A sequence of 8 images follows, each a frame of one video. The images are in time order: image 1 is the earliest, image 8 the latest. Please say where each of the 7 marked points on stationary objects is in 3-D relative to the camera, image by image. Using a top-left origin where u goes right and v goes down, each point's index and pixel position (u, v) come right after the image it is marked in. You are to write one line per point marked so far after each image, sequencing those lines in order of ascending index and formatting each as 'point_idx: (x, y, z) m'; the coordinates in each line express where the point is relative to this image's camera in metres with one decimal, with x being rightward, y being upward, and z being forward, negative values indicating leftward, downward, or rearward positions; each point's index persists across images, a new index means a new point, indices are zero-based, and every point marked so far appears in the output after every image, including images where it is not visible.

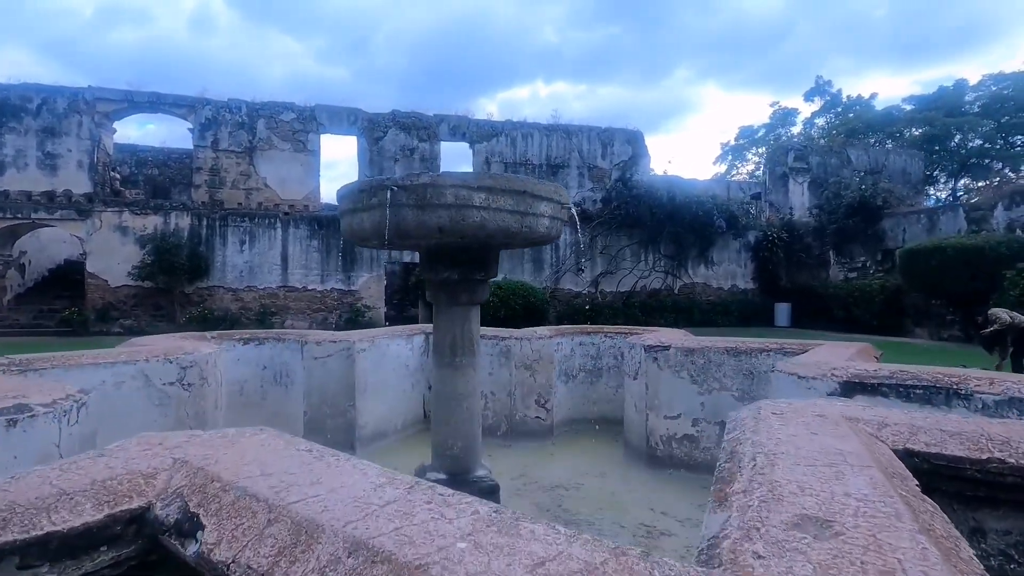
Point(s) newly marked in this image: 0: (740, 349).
0: (+2.0, -0.5, +4.6) m
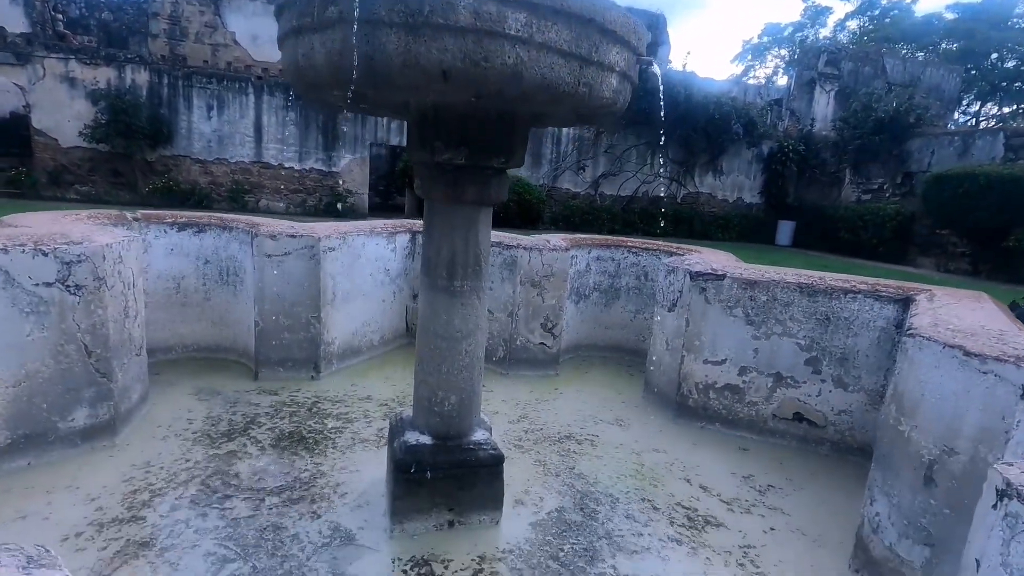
0: (+2.1, 0.0, +3.6) m
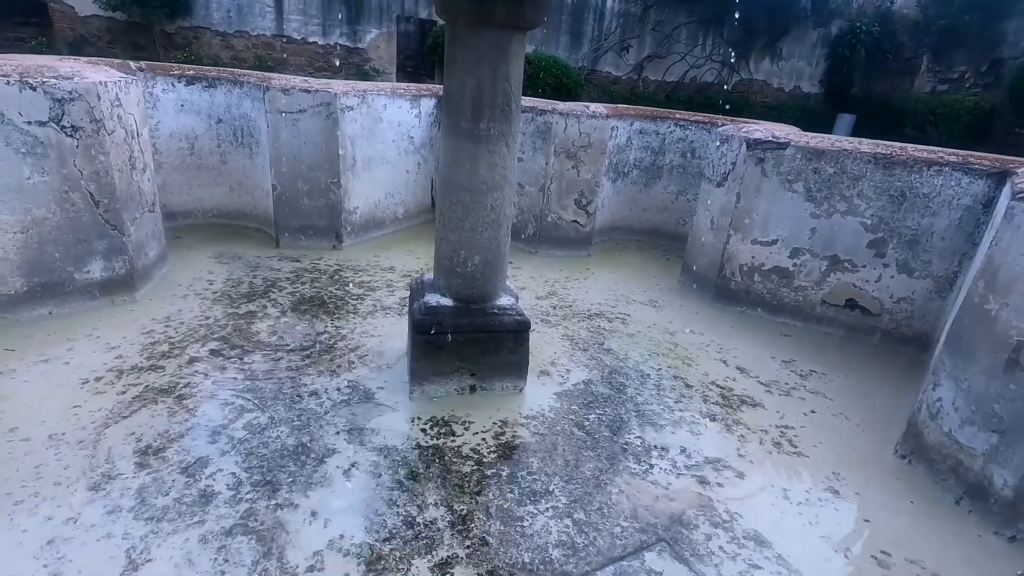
0: (+2.3, +0.8, +3.1) m
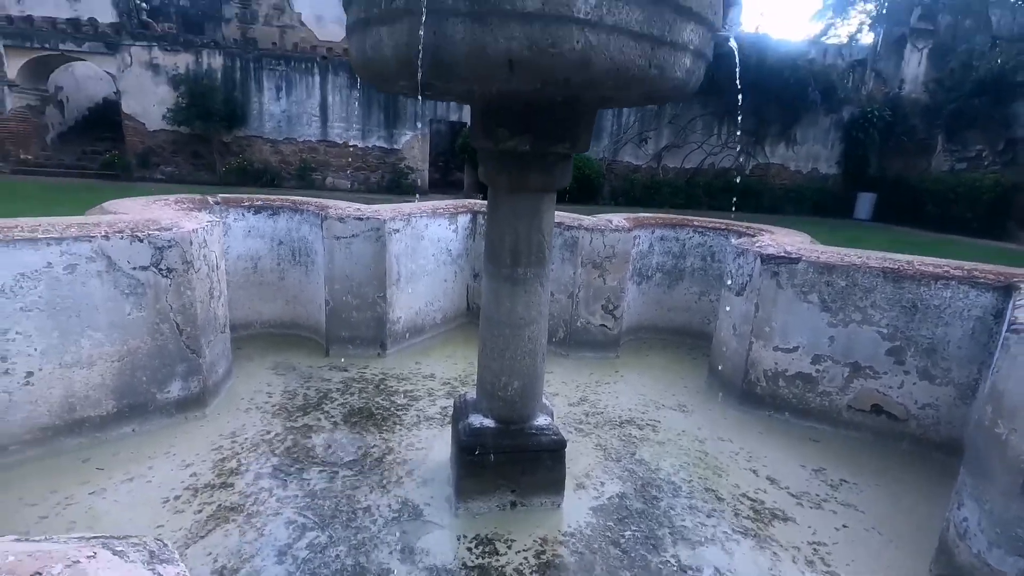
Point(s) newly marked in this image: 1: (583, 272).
0: (+2.5, +0.1, +3.3) m
1: (+0.6, +0.1, +4.6) m
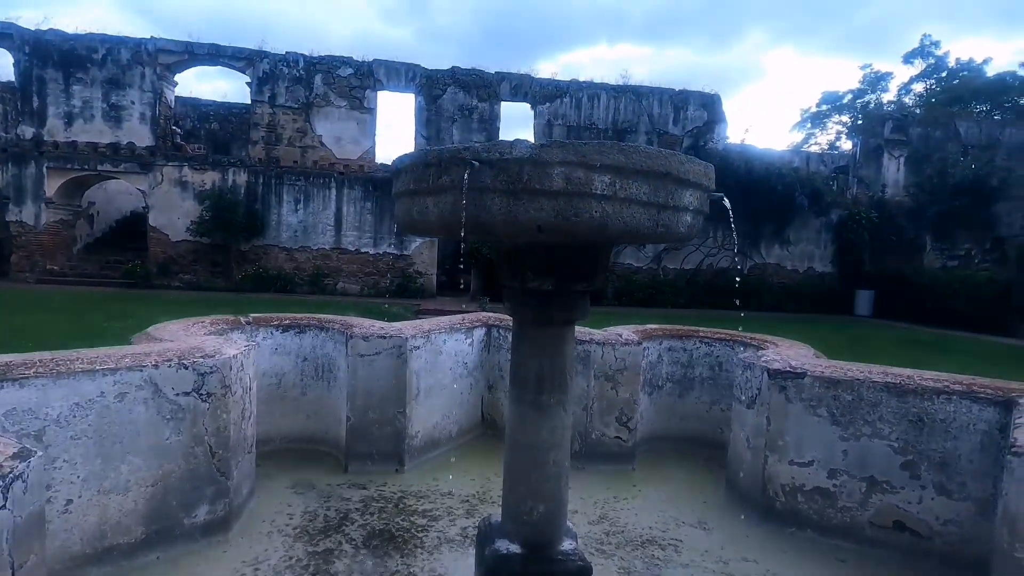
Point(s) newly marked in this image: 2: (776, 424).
0: (+2.6, -0.7, +3.5) m
1: (+0.7, -0.9, +4.8) m
2: (+1.9, -1.0, +3.9) m
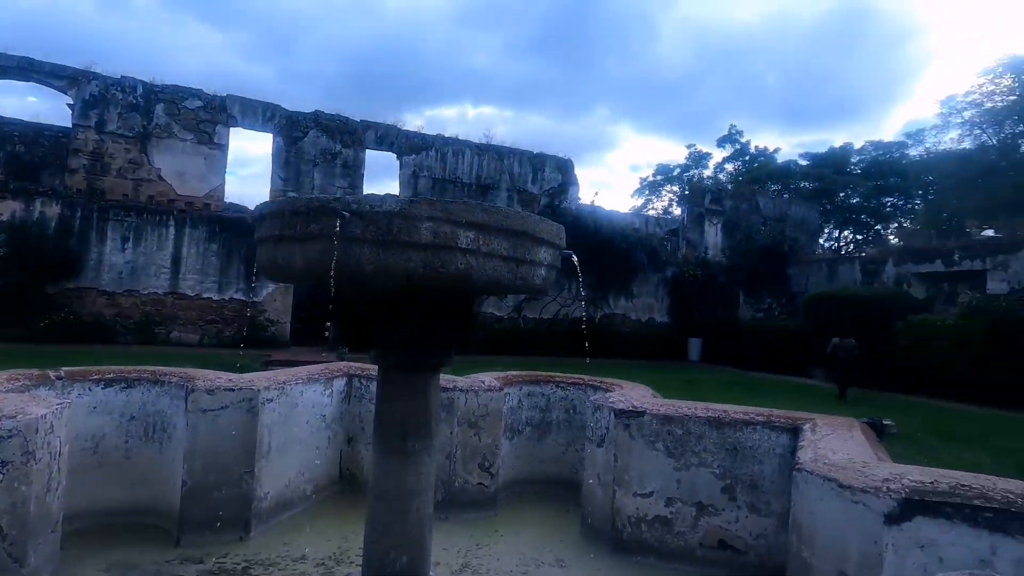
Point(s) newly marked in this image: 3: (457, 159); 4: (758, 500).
0: (+1.6, -1.0, +4.1) m
1: (-0.5, -1.3, +4.9) m
2: (+0.9, -1.4, +4.2) m
3: (-1.4, +3.4, +14.0) m
4: (+1.8, -1.6, +4.0) m
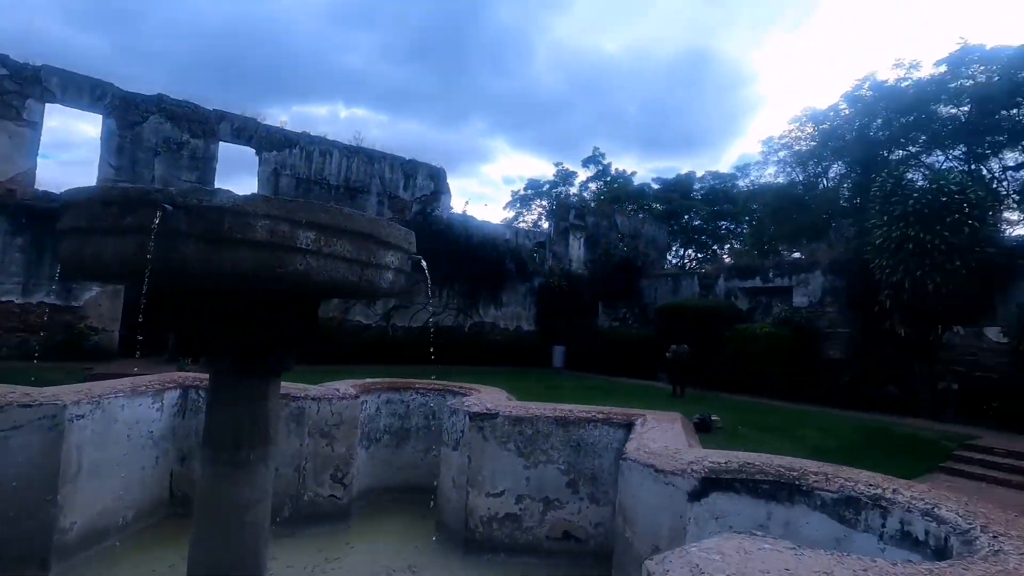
0: (+0.5, -1.1, +4.4) m
1: (-1.8, -1.3, +4.7) m
2: (-0.3, -1.4, +4.4) m
3: (-4.8, +3.2, +13.4) m
4: (+0.7, -1.6, +4.3) m
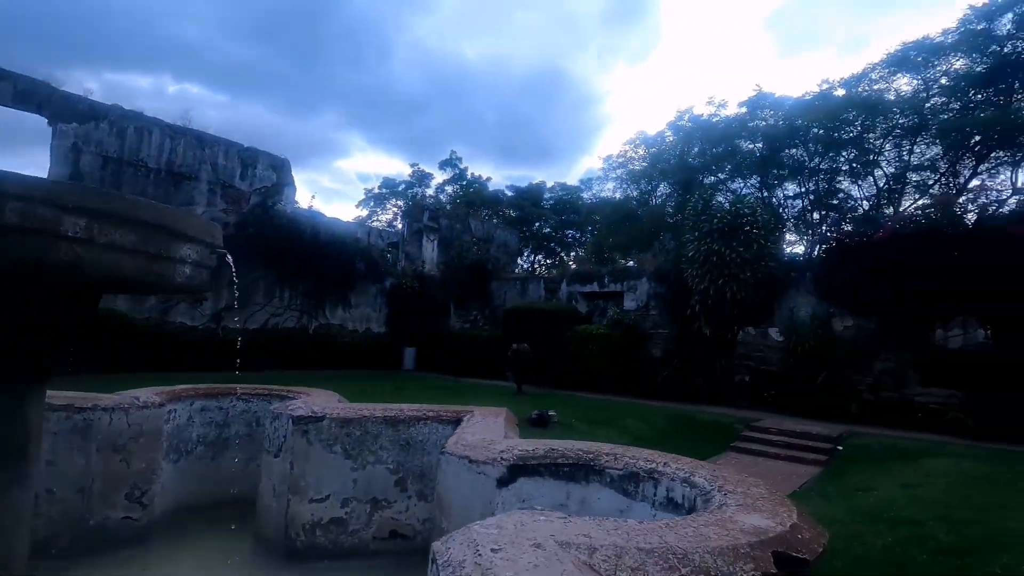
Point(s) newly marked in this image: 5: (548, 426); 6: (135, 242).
0: (-0.9, -1.1, +4.4) m
1: (-3.2, -1.3, +4.1) m
2: (-1.7, -1.4, +4.2) m
3: (-8.3, +3.3, +11.8) m
4: (-0.7, -1.6, +4.4) m
5: (+0.4, -1.8, +7.1) m
6: (-1.5, +0.2, +2.1) m
